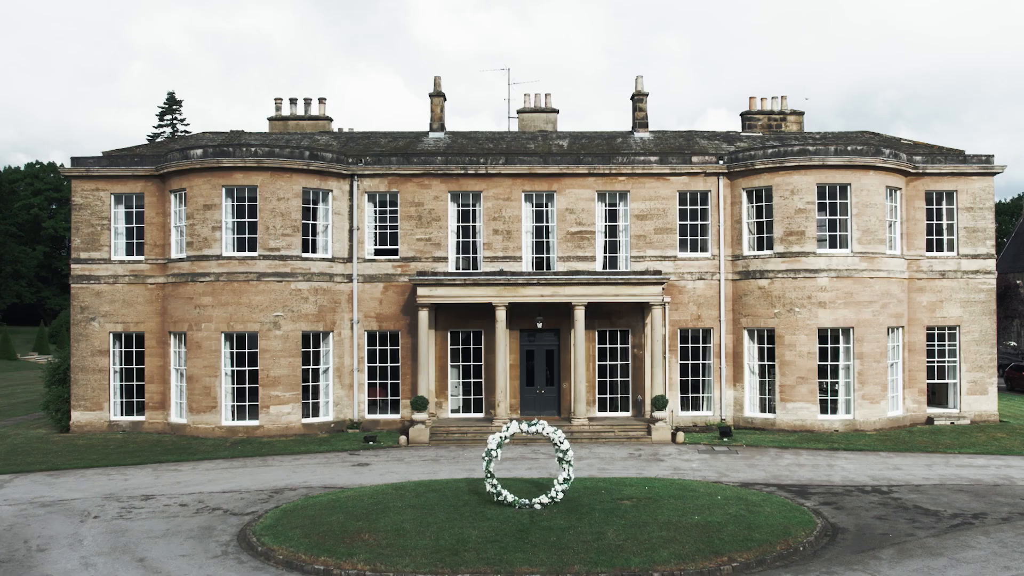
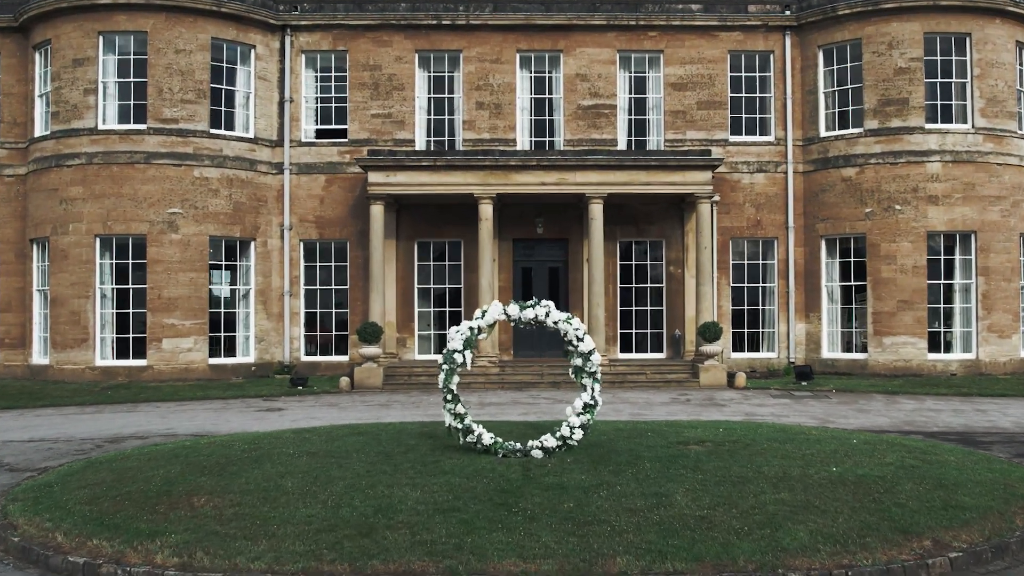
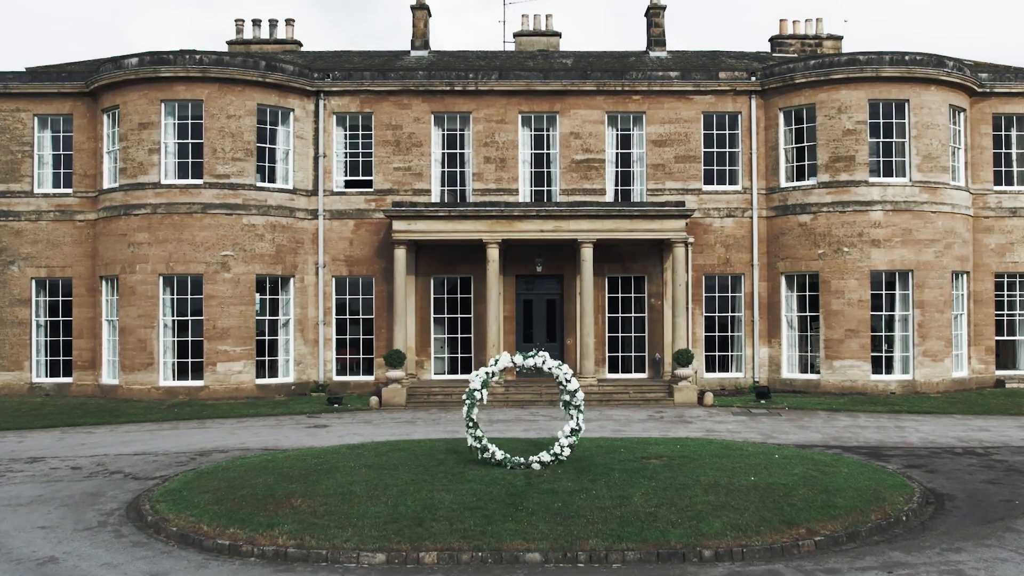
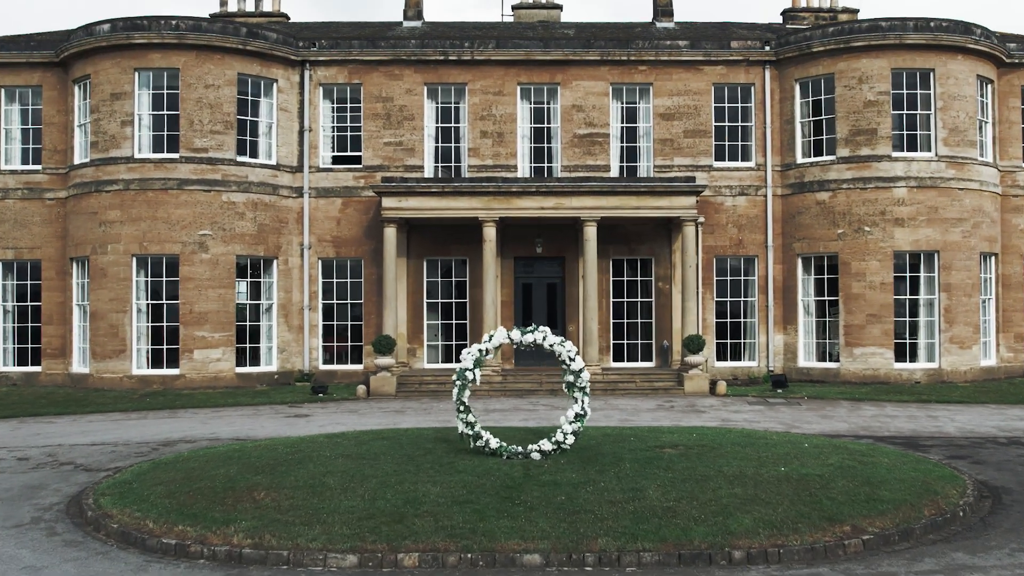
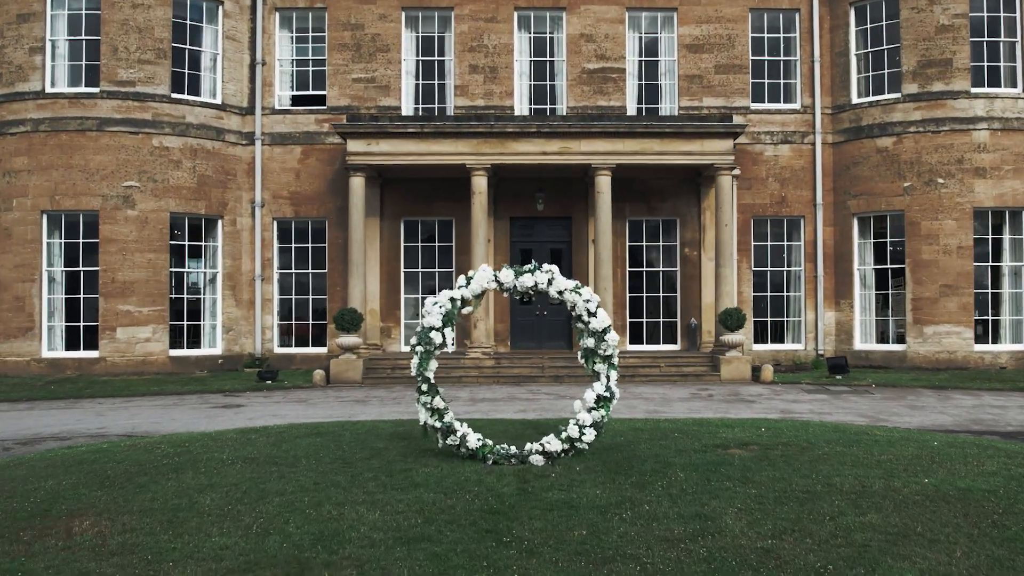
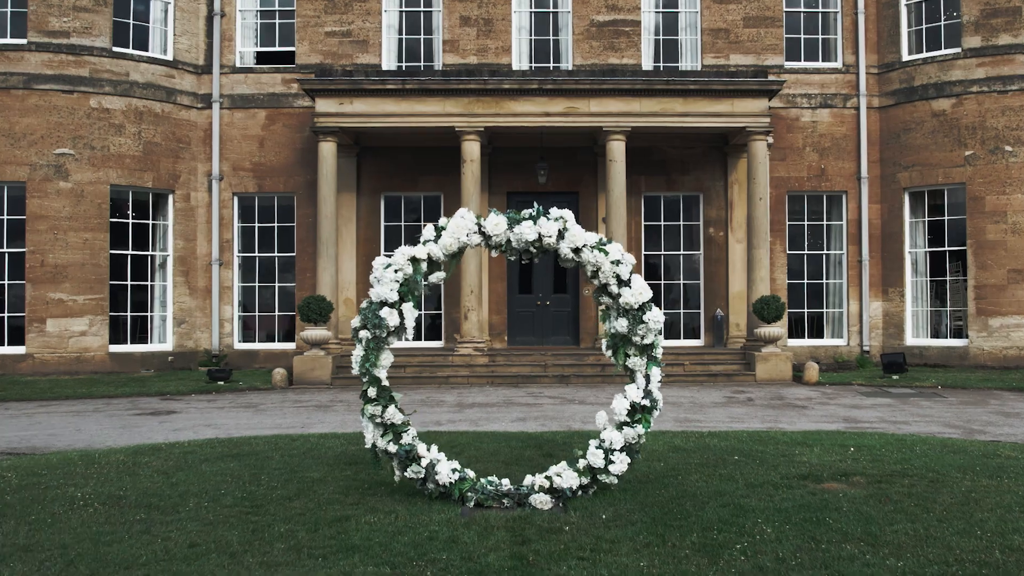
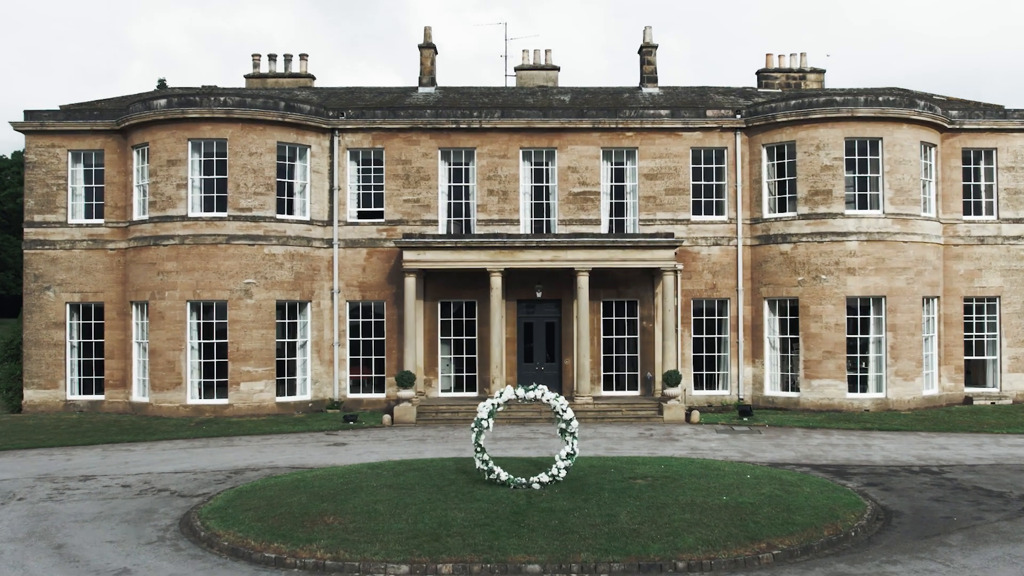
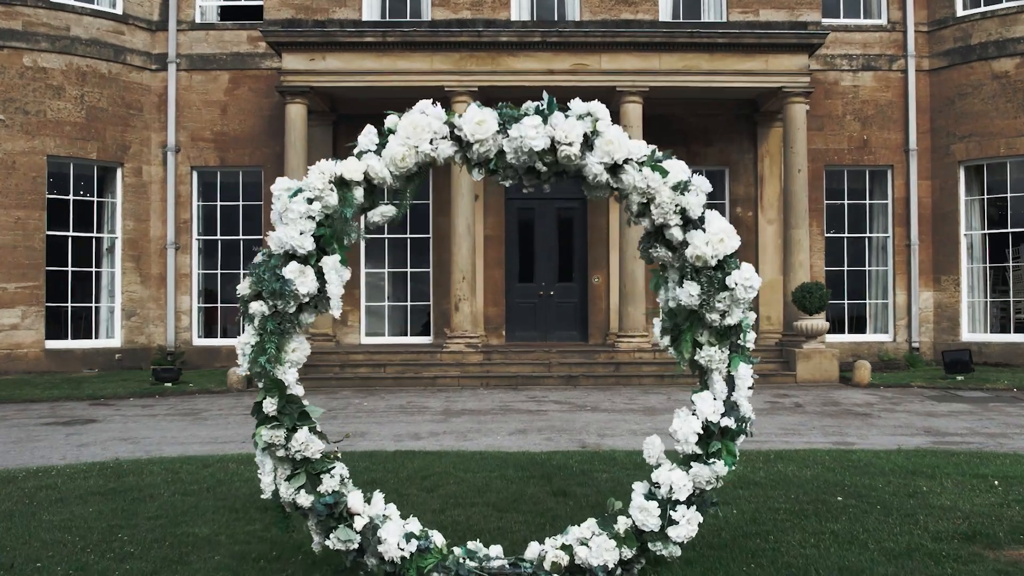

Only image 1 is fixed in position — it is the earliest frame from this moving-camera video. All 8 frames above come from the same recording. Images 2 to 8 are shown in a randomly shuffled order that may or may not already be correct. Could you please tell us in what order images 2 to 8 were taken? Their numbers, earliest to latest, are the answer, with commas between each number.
7, 3, 4, 2, 5, 6, 8
